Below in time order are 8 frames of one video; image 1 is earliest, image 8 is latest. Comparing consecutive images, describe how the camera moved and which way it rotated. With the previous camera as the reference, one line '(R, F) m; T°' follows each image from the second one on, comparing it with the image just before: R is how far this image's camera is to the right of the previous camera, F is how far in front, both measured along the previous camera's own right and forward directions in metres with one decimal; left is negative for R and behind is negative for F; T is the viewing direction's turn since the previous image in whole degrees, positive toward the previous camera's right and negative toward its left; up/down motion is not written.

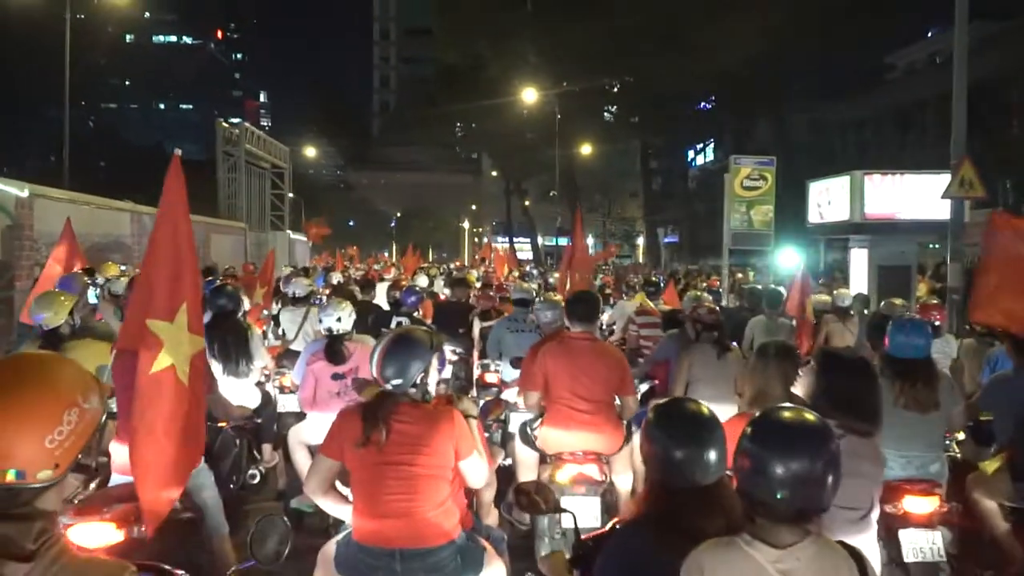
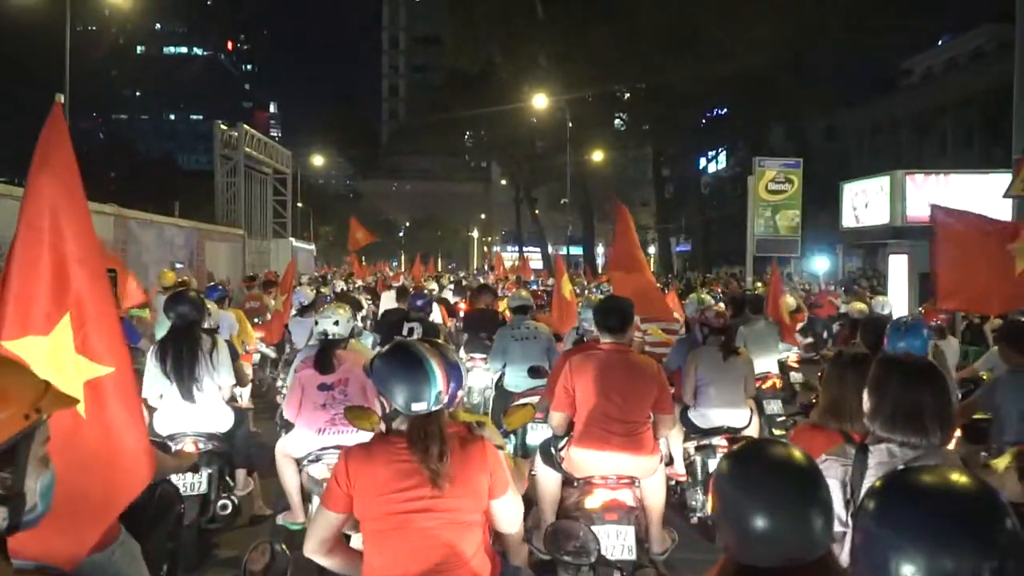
(0.0, +0.4) m; -1°
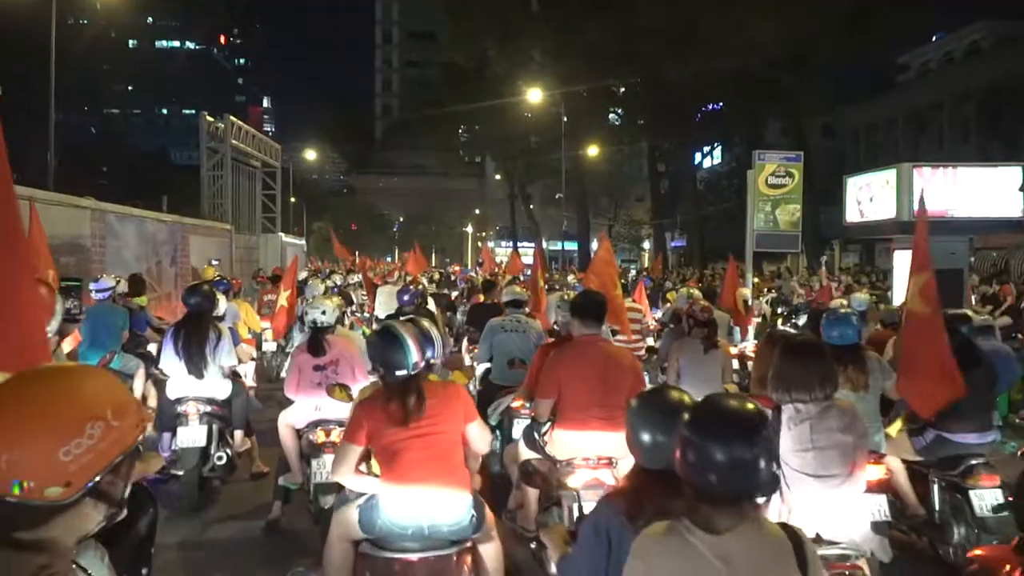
(0.0, +0.2) m; 0°
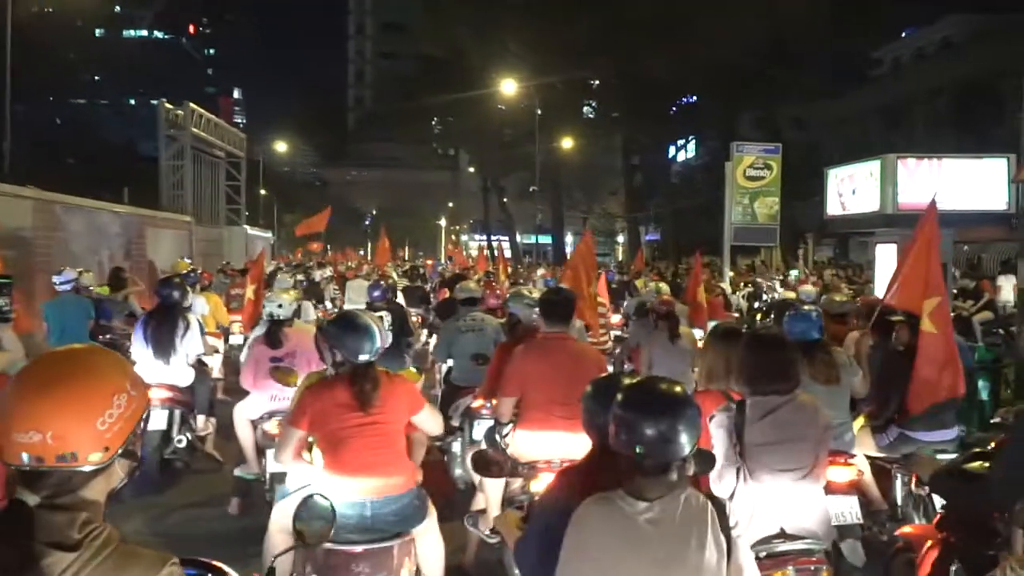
(0.0, +0.2) m; +2°
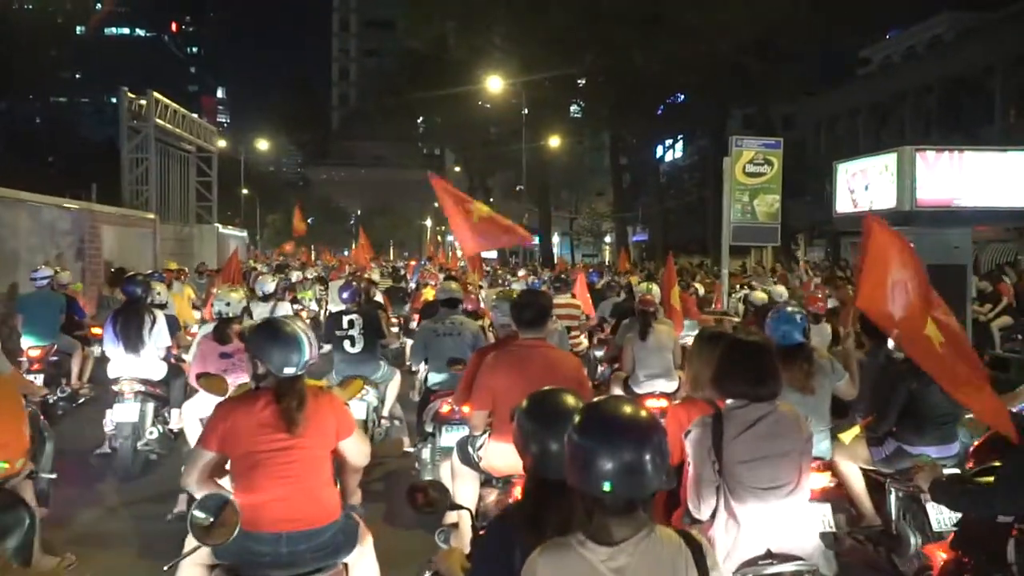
(0.0, +0.4) m; +1°
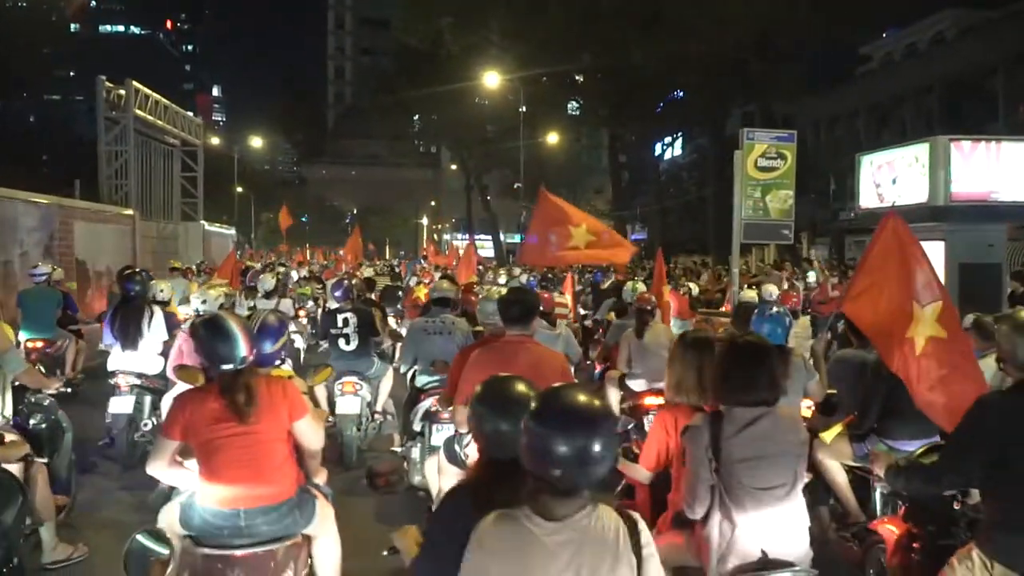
(0.0, +0.4) m; 0°
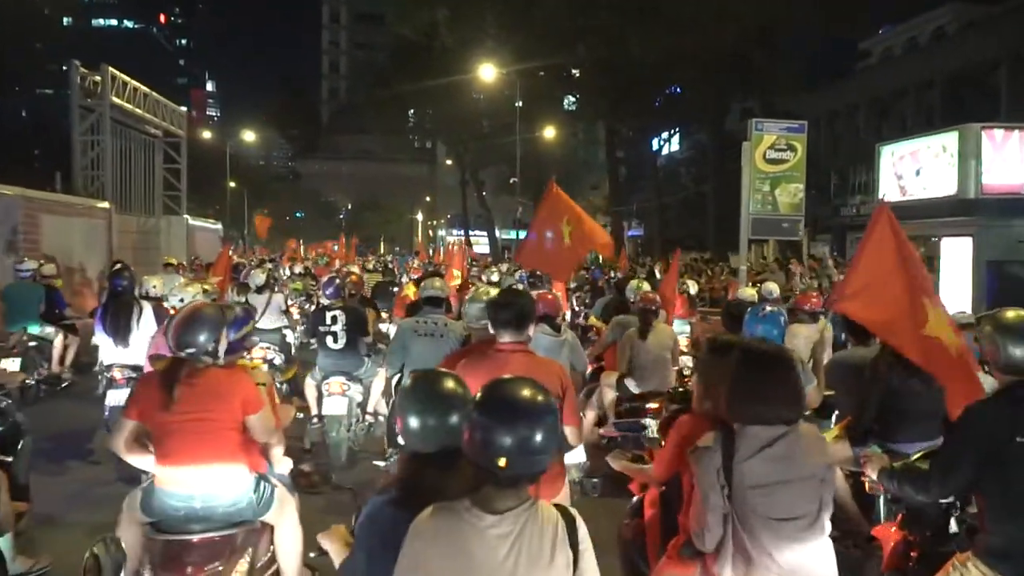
(0.0, +0.3) m; 0°
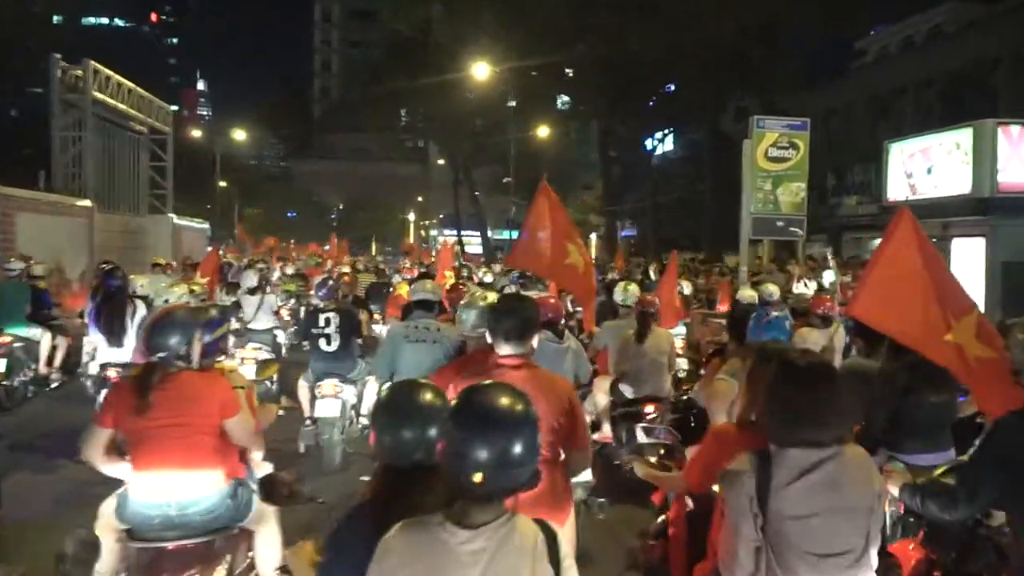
(0.0, +0.2) m; 0°
